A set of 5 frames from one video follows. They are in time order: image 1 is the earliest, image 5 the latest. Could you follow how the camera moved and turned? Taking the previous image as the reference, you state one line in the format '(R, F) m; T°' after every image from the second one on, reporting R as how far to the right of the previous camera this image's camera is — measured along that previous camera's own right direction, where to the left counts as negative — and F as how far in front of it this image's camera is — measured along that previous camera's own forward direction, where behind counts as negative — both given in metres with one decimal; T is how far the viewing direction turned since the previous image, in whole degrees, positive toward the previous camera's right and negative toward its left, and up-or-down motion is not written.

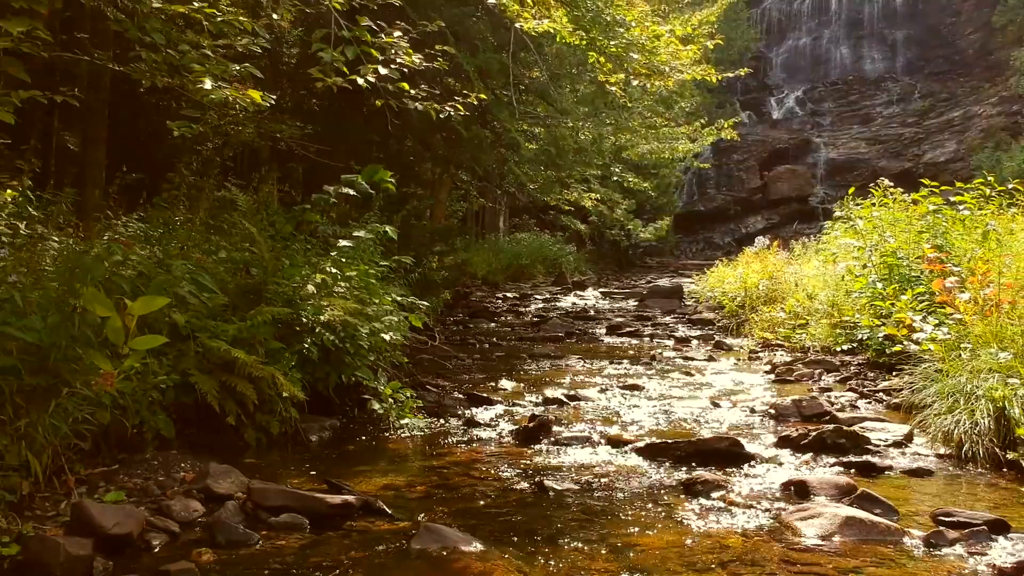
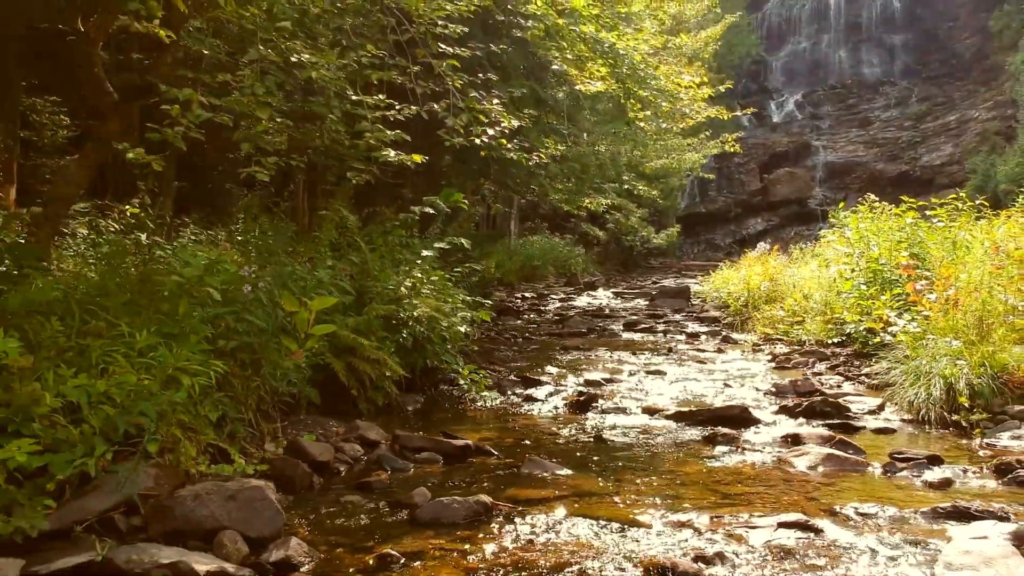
(-0.3, -1.3) m; 0°
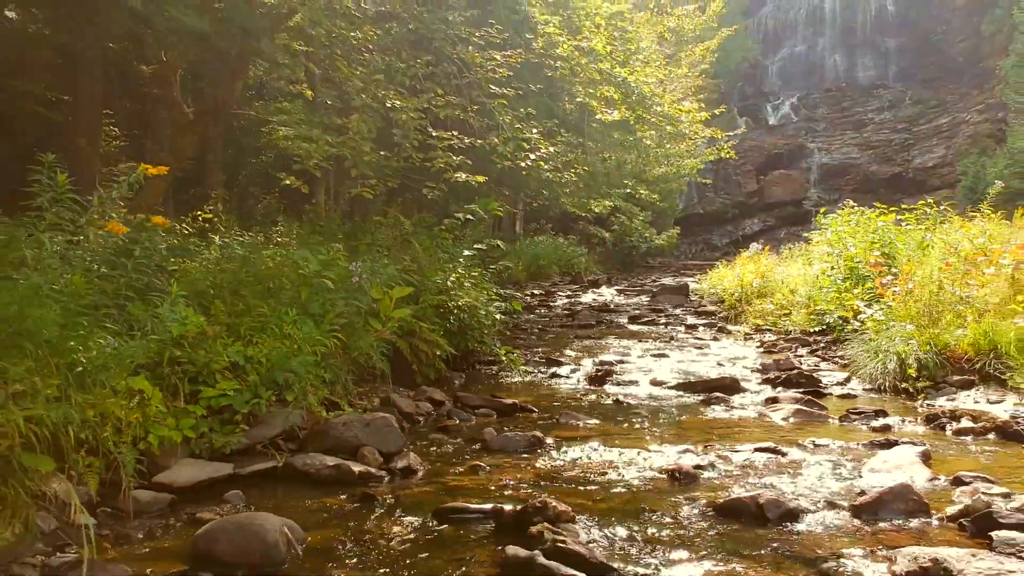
(-0.2, -1.2) m; 0°
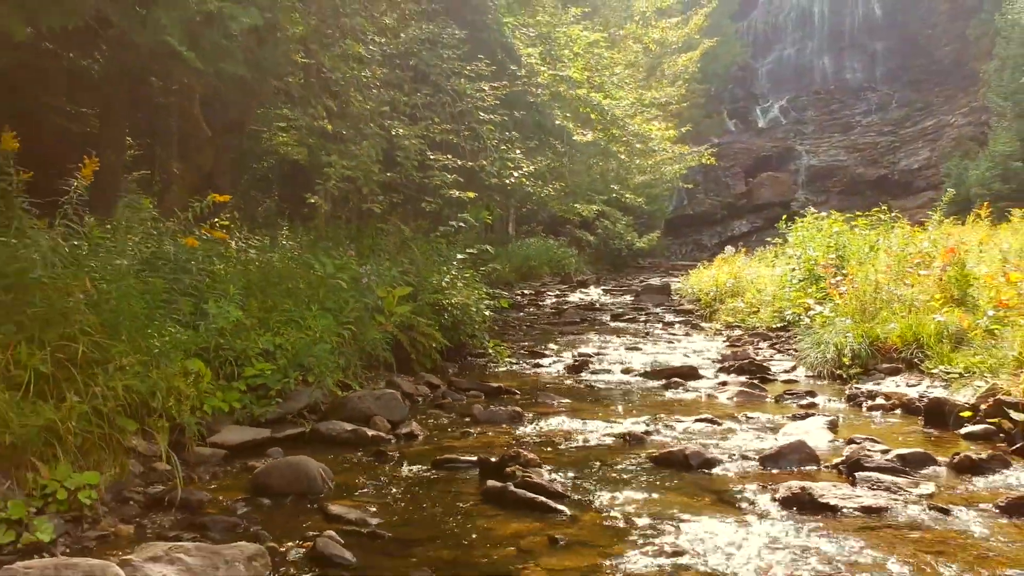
(+0.1, -1.0) m; 0°
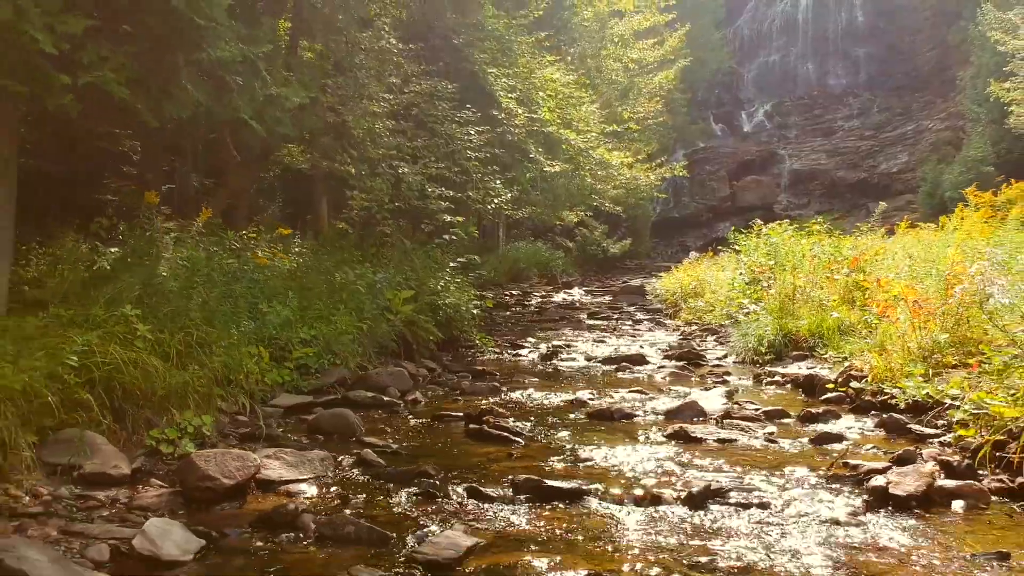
(+0.1, -1.8) m; 0°
